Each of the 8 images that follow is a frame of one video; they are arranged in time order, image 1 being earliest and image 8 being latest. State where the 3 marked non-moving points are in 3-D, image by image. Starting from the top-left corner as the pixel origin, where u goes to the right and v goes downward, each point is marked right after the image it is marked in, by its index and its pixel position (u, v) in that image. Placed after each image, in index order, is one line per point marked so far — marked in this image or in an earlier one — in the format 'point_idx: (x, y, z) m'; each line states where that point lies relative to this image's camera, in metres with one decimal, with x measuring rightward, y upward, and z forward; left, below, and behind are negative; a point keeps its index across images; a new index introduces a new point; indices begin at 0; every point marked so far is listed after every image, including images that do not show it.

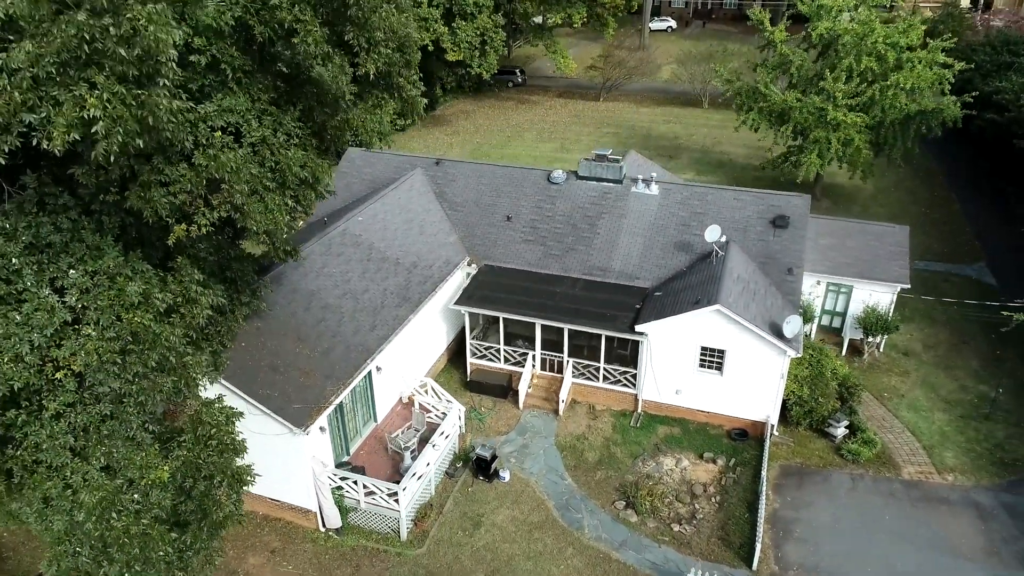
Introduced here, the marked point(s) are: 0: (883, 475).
0: (+8.2, -4.1, +15.7) m
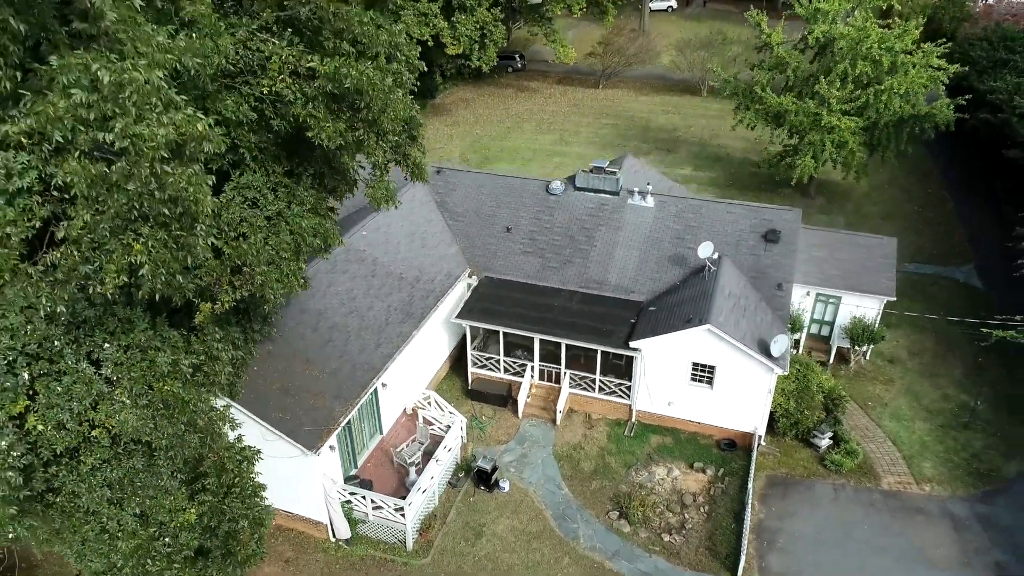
0: (+8.1, -4.6, +16.5) m
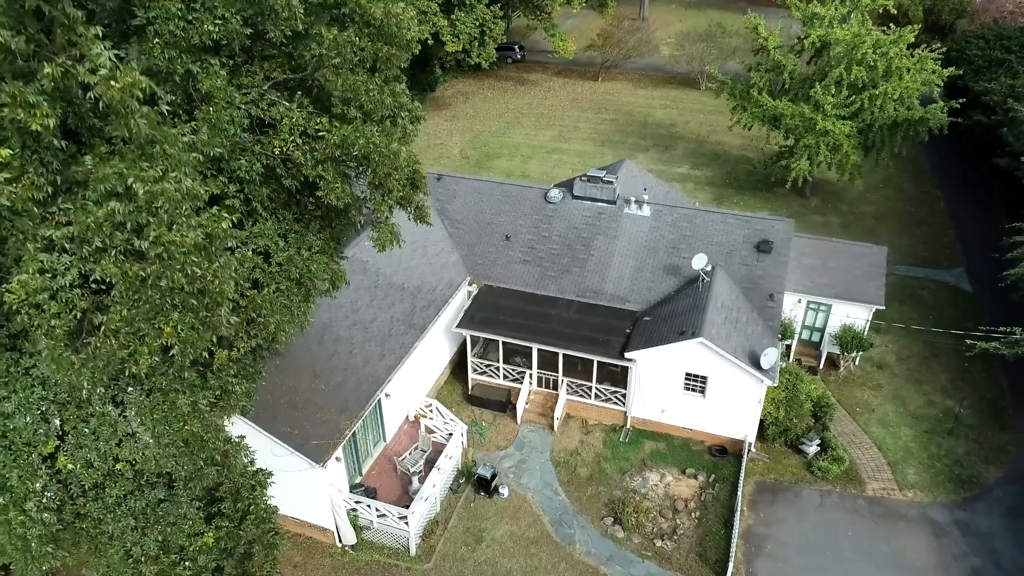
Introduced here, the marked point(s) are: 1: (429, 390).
0: (+8.1, -4.9, +17.2) m
1: (-2.3, -2.8, +19.7) m
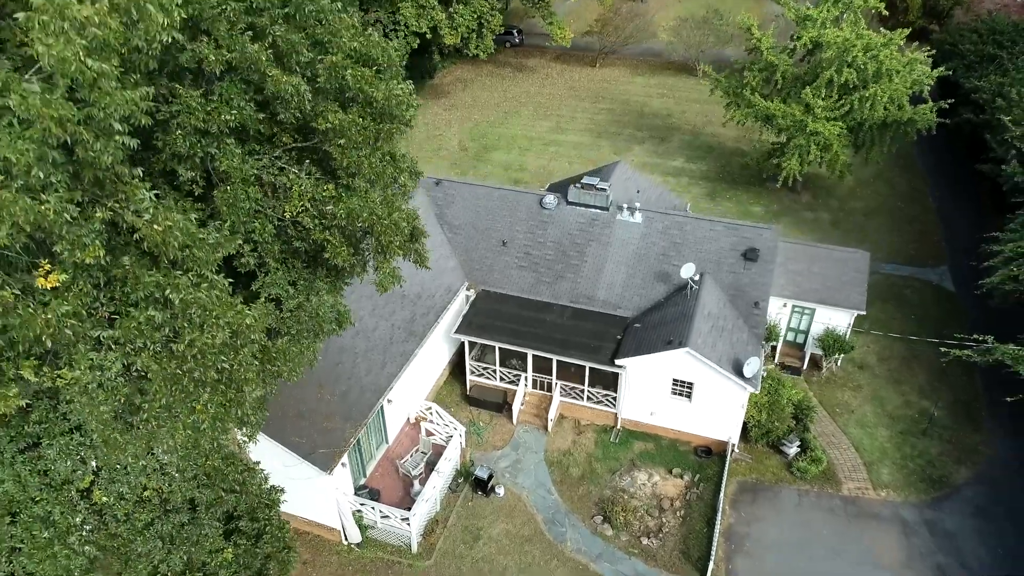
0: (+8.0, -5.2, +18.2) m
1: (-2.4, -3.0, +20.6) m
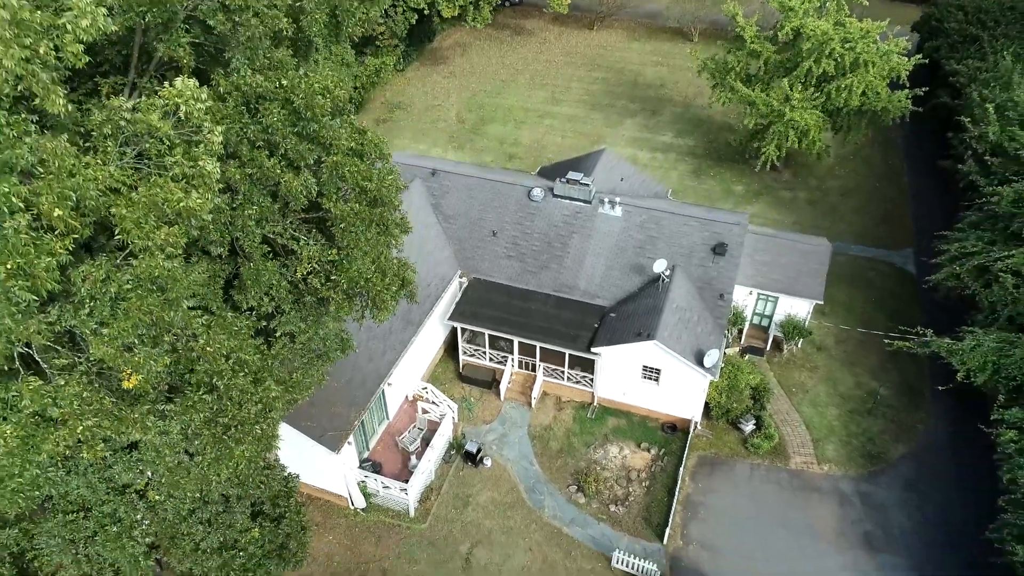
0: (+7.6, -5.1, +20.6) m
1: (-2.8, -2.6, +22.9) m
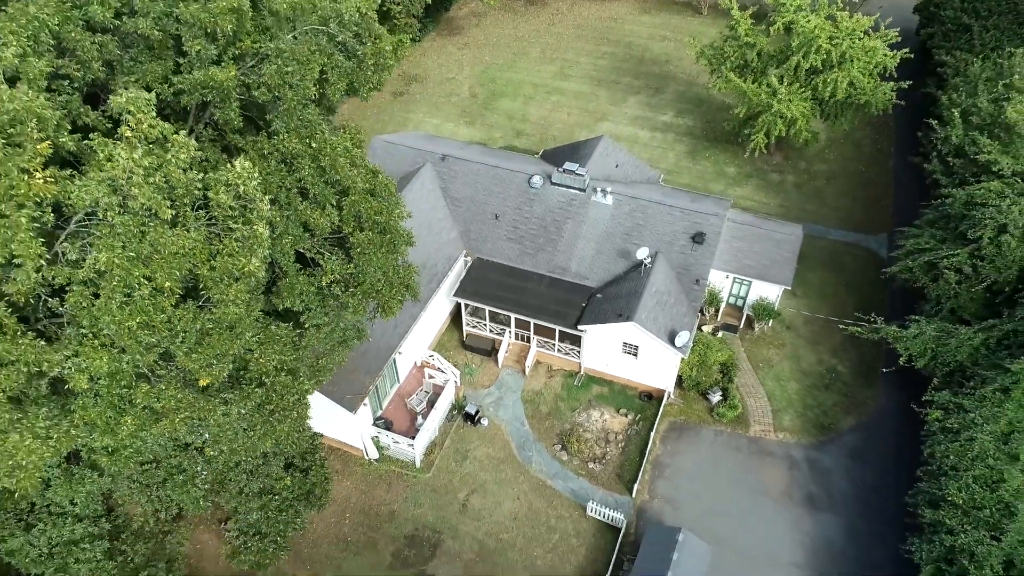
0: (+7.4, -4.8, +23.5) m
1: (-2.9, -1.9, +25.8) m
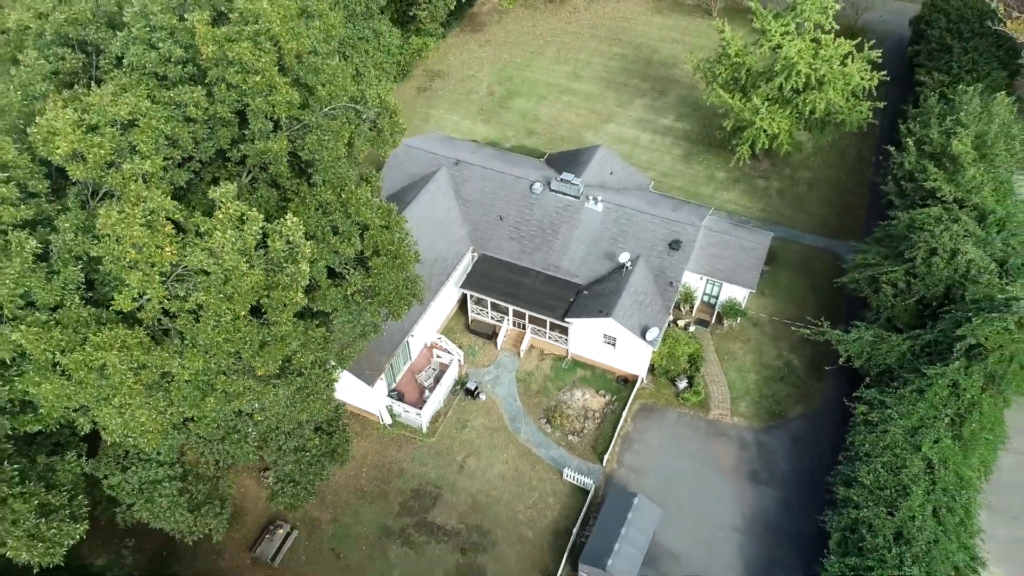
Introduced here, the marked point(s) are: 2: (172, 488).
0: (+7.1, -4.9, +27.4) m
1: (-3.0, -1.5, +29.9) m
2: (-9.0, -5.3, +18.8) m
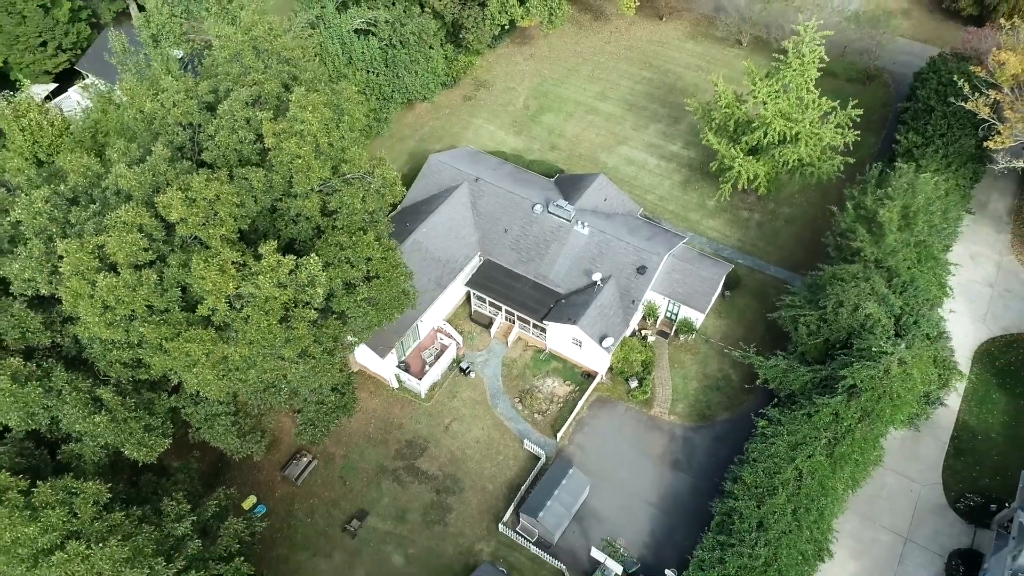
0: (+6.1, -5.8, +33.7) m
1: (-3.3, -1.2, +36.9) m
2: (-10.7, -4.9, +26.7) m
